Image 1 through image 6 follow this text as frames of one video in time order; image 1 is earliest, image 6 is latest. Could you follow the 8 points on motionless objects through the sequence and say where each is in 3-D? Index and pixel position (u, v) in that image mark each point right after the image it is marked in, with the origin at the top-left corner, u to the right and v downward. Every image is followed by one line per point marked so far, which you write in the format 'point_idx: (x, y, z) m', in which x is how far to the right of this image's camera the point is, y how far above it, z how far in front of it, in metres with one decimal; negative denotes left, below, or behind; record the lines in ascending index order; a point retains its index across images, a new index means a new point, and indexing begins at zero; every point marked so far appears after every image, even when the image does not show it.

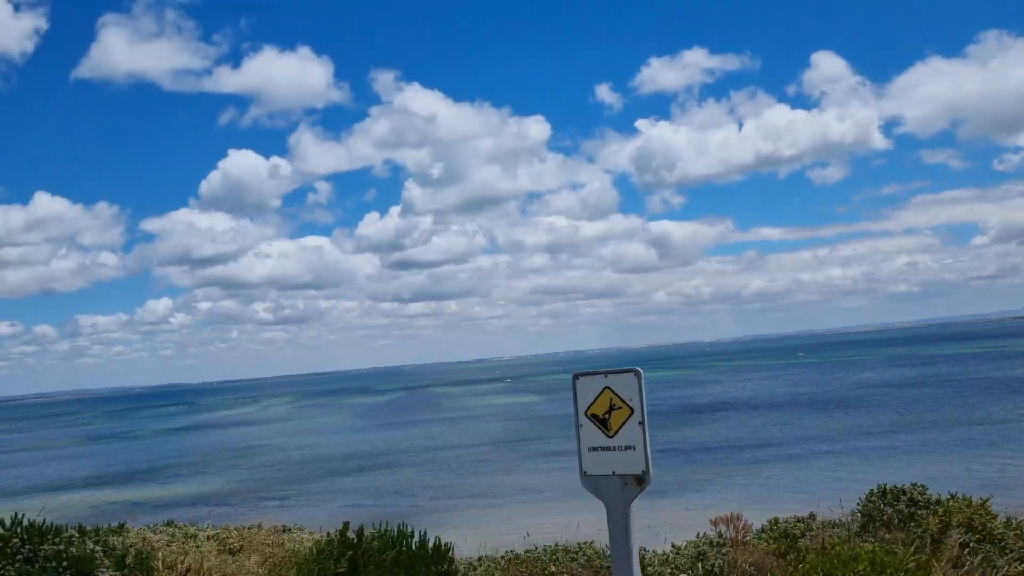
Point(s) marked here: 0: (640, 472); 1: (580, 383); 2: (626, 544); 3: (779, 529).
0: (+0.5, -0.8, +3.2) m
1: (+0.3, -0.4, +3.3) m
2: (+0.5, -1.1, +3.2) m
3: (+2.7, -2.4, +7.8) m
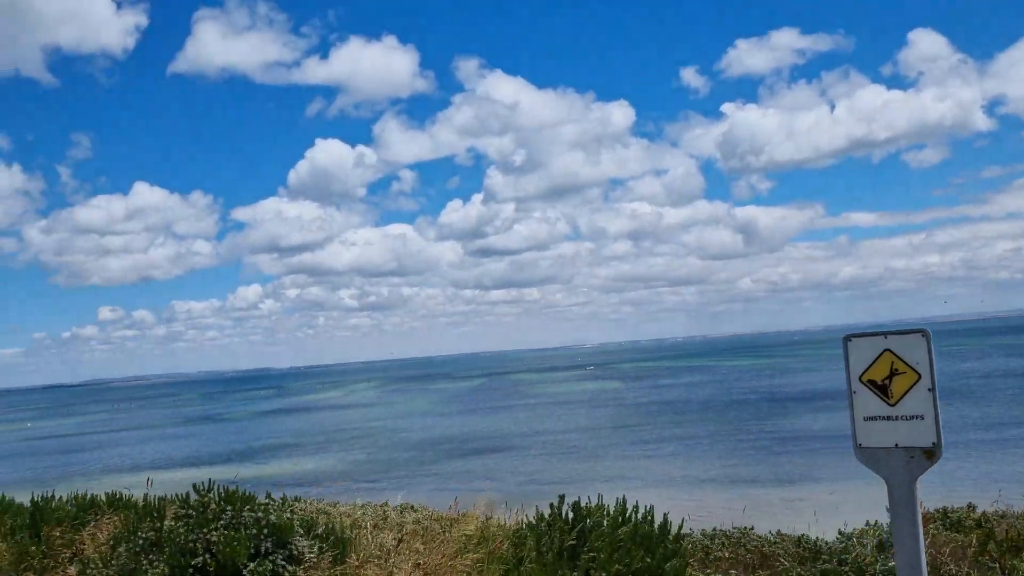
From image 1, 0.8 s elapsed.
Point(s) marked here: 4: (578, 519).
0: (+1.5, -0.6, +2.8) m
1: (+1.3, -0.2, +3.0) m
2: (+1.5, -0.9, +2.9) m
3: (+4.1, -2.2, +7.3) m
4: (+0.3, -1.1, +3.6) m
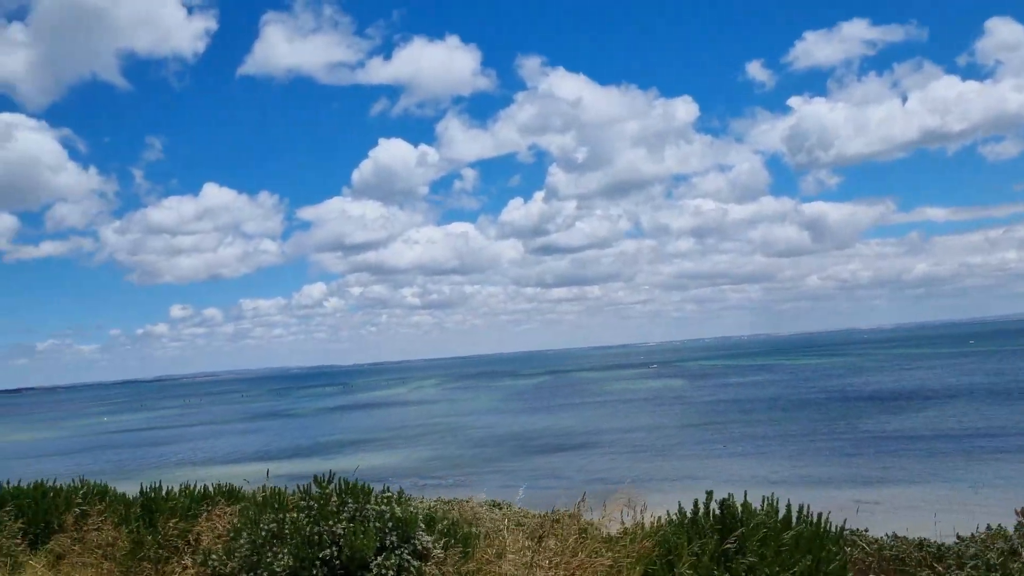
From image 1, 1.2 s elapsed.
0: (+2.1, -0.5, +2.5) m
1: (+1.9, -0.2, +2.7) m
2: (+2.0, -0.8, +2.6) m
3: (+5.0, -2.1, +6.8) m
4: (+0.9, -1.0, +3.4) m
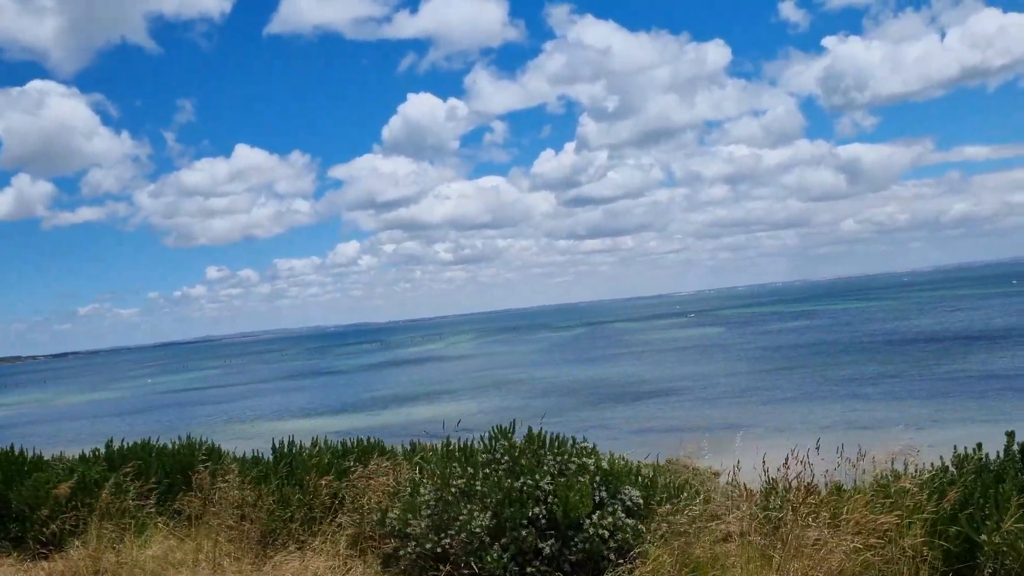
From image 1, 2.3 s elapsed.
0: (+3.0, -0.2, +2.0) m
1: (+2.8, +0.2, +2.2) m
2: (+3.0, -0.5, +2.1) m
3: (+6.1, -1.5, +6.2) m
4: (+1.9, -0.7, +2.9) m
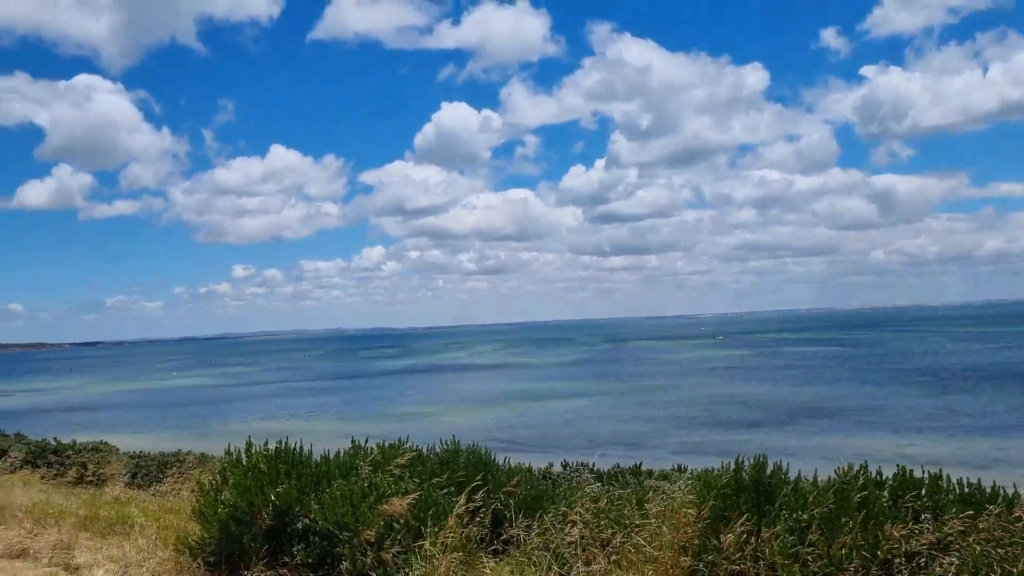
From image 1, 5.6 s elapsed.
0: (+5.5, -0.5, +2.5) m
1: (+5.3, -0.2, +2.6) m
2: (+5.4, -0.8, +2.5) m
3: (+8.5, -2.0, +6.7) m
4: (+4.4, -1.0, +3.4) m
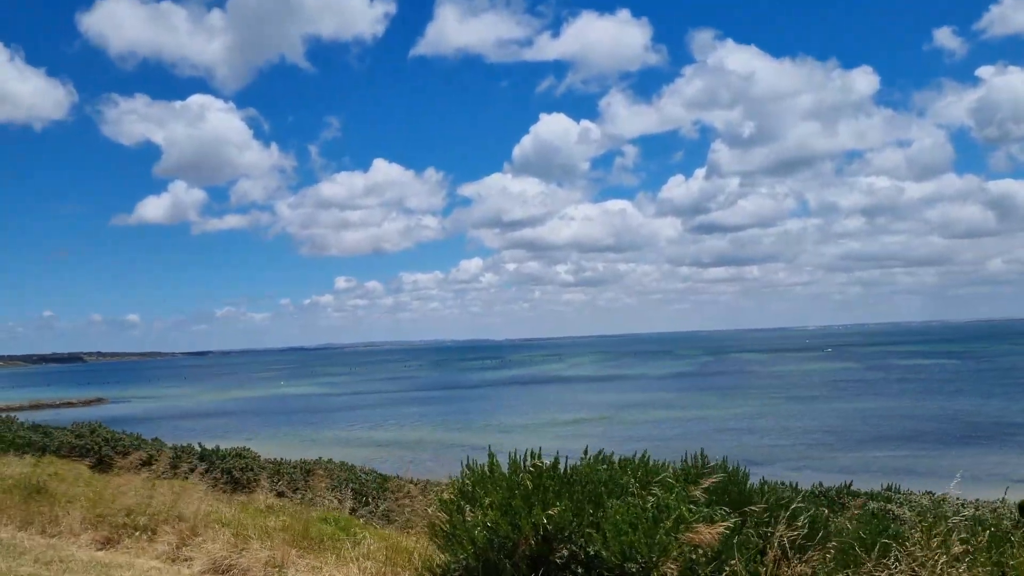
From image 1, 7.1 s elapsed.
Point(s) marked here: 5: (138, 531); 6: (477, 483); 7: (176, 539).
0: (+7.6, -0.5, +1.5) m
1: (+7.4, -0.2, +1.6) m
2: (+7.5, -0.8, +1.5) m
3: (+11.0, -2.1, +5.3) m
4: (+6.5, -1.0, +2.5) m
5: (-6.3, -4.2, +13.4) m
6: (-0.4, -2.1, +8.6) m
7: (-5.4, -4.1, +12.8) m
